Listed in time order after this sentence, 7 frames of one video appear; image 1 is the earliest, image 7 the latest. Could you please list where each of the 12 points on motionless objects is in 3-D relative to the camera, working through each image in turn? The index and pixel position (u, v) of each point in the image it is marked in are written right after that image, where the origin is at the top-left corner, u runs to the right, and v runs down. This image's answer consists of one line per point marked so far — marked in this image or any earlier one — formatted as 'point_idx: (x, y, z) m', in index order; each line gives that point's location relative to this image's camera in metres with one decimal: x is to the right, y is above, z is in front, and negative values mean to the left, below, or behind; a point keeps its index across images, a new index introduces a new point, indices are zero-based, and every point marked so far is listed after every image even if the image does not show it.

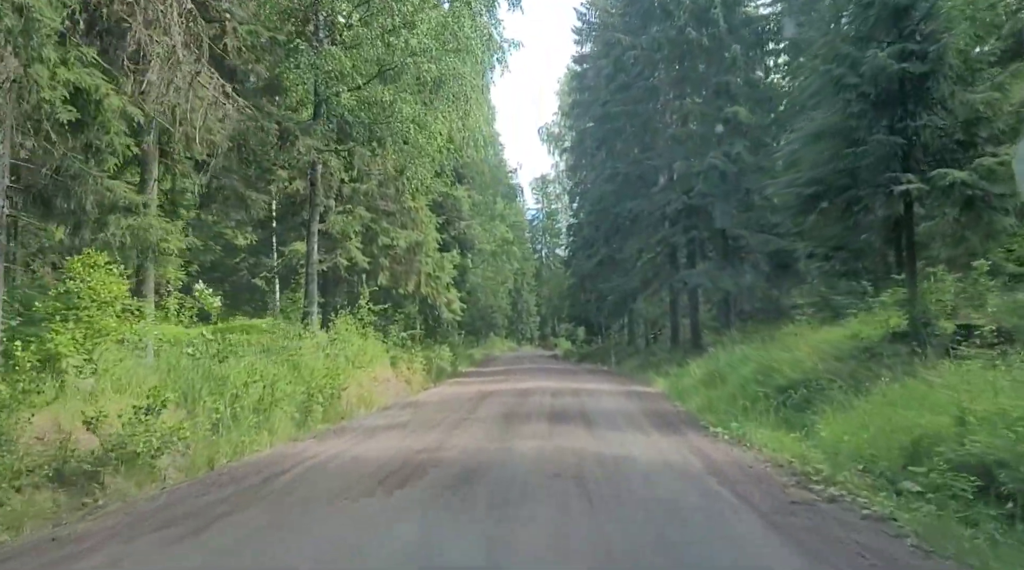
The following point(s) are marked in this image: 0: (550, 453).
0: (+0.4, -1.8, +9.0) m
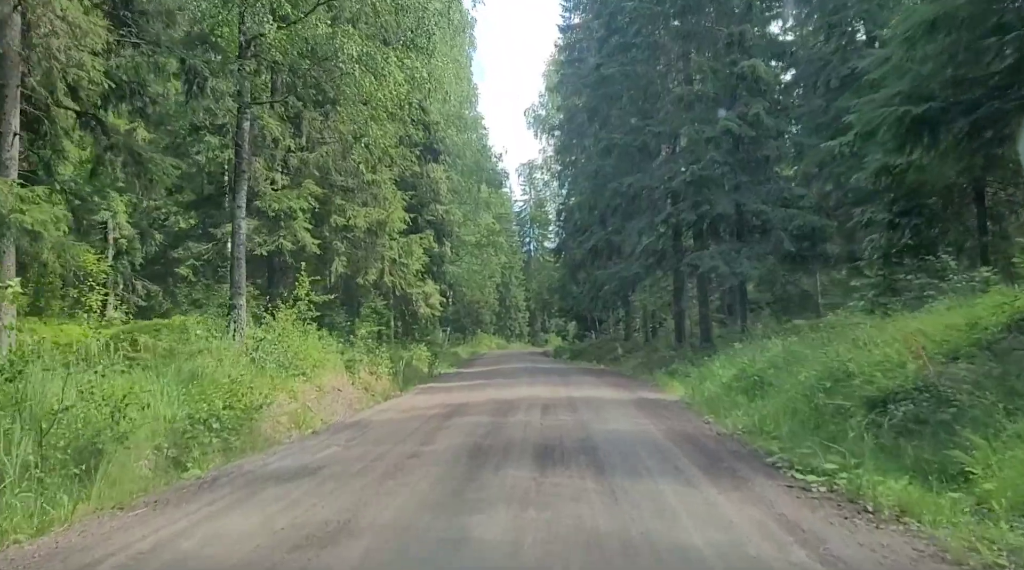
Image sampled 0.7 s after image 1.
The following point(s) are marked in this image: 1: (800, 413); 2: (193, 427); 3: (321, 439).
0: (+0.1, -1.6, +5.0) m
1: (+3.4, -1.5, +9.8) m
2: (-3.7, -1.6, +9.4) m
3: (-2.5, -2.0, +10.8) m
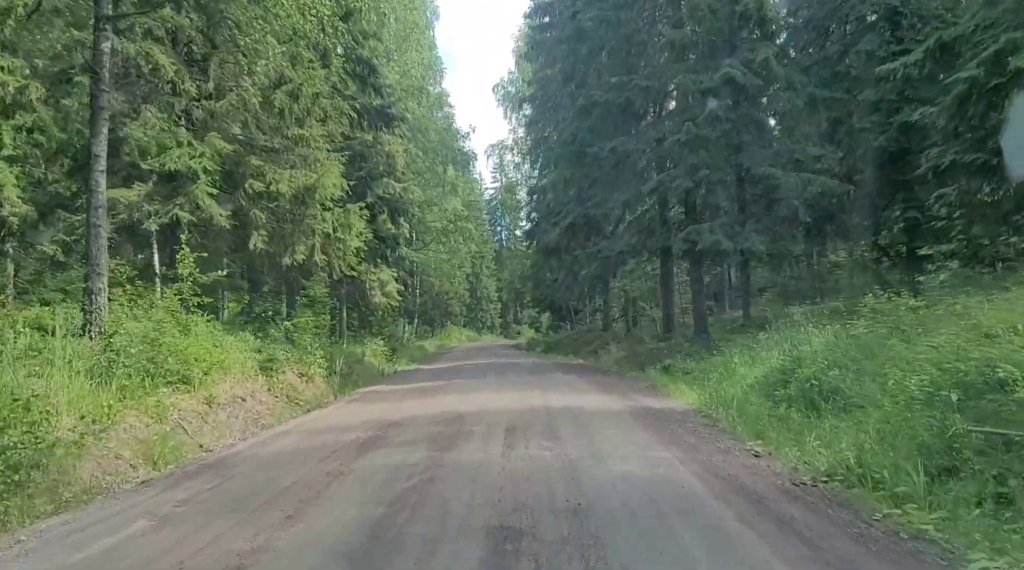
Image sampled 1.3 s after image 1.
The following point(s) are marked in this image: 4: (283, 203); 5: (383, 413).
0: (-0.1, -1.3, +1.0) m
1: (+3.0, -1.2, +5.9) m
2: (-4.1, -1.3, +5.2) m
3: (-3.0, -1.7, +6.7) m
4: (-4.8, +1.7, +17.4) m
5: (-1.9, -1.9, +12.3) m
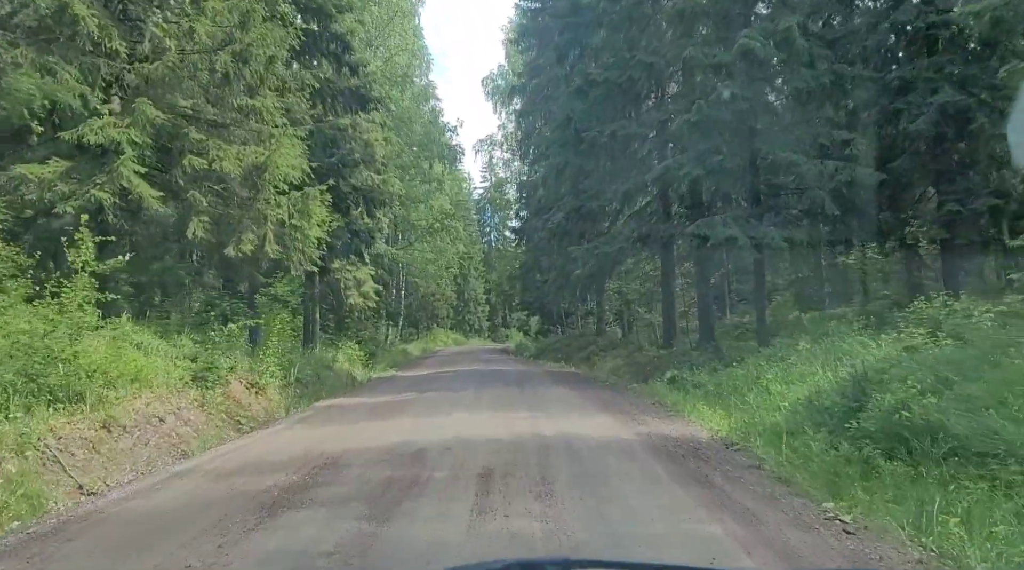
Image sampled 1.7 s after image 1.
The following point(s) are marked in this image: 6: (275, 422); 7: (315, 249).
0: (-0.2, -1.2, -1.5) m
1: (+2.9, -1.1, +3.4) m
2: (-4.2, -1.2, +2.7) m
3: (-3.1, -1.6, +4.2) m
4: (-5.1, +1.8, +14.8) m
5: (-2.1, -1.8, +9.8) m
6: (-4.0, -2.3, +14.3) m
7: (-4.1, +0.8, +17.4) m
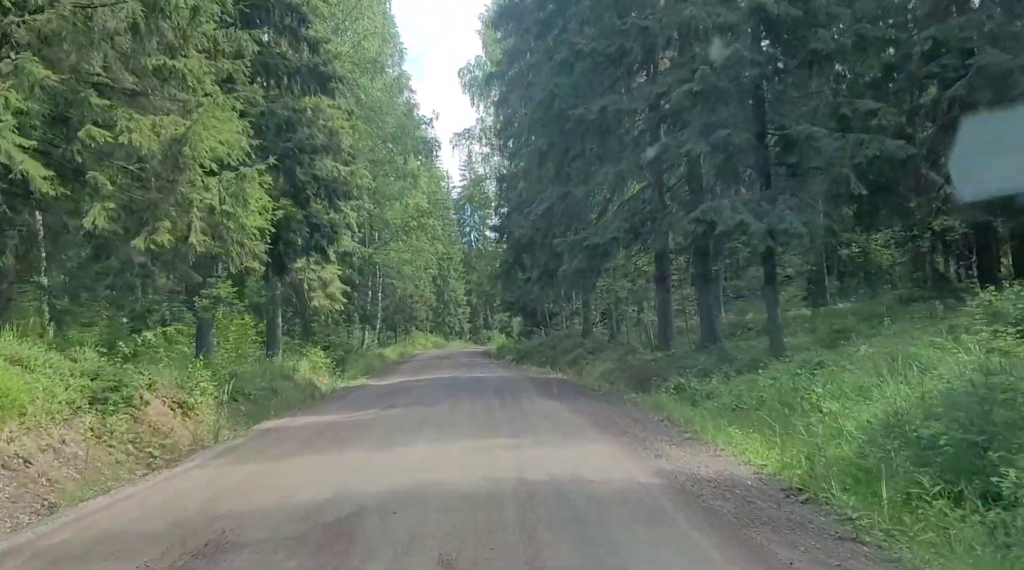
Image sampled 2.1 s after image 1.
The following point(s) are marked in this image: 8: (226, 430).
0: (-0.2, -1.1, -4.0) m
1: (+2.8, -1.0, +1.1) m
2: (-4.3, -1.2, +0.2) m
3: (-3.2, -1.6, +1.7) m
4: (-5.4, +1.8, +12.3) m
5: (-2.3, -1.8, +7.3) m
6: (-4.3, -2.3, +11.8) m
7: (-4.6, +0.8, +14.9) m
8: (-4.6, -2.3, +13.2) m
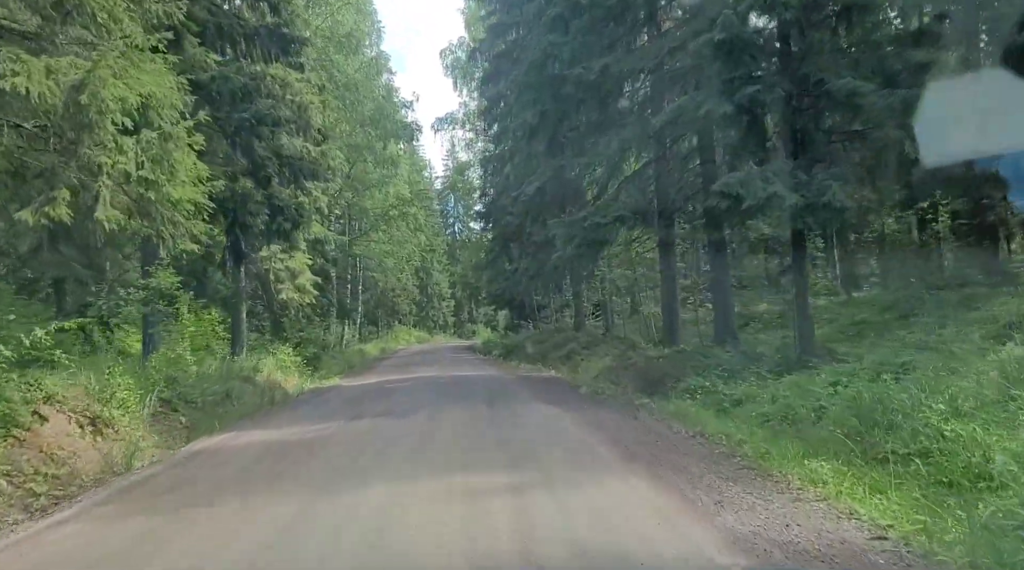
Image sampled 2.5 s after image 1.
0: (0.0, -1.0, -6.4) m
1: (+2.9, -0.9, -1.3) m
2: (-4.2, -1.1, -2.3) m
3: (-3.1, -1.5, -0.8) m
4: (-5.5, +2.0, +9.7) m
5: (-2.3, -1.6, +4.8) m
6: (-4.3, -2.1, +9.3) m
7: (-4.7, +1.0, +12.4) m
8: (-4.7, -2.1, +10.8) m
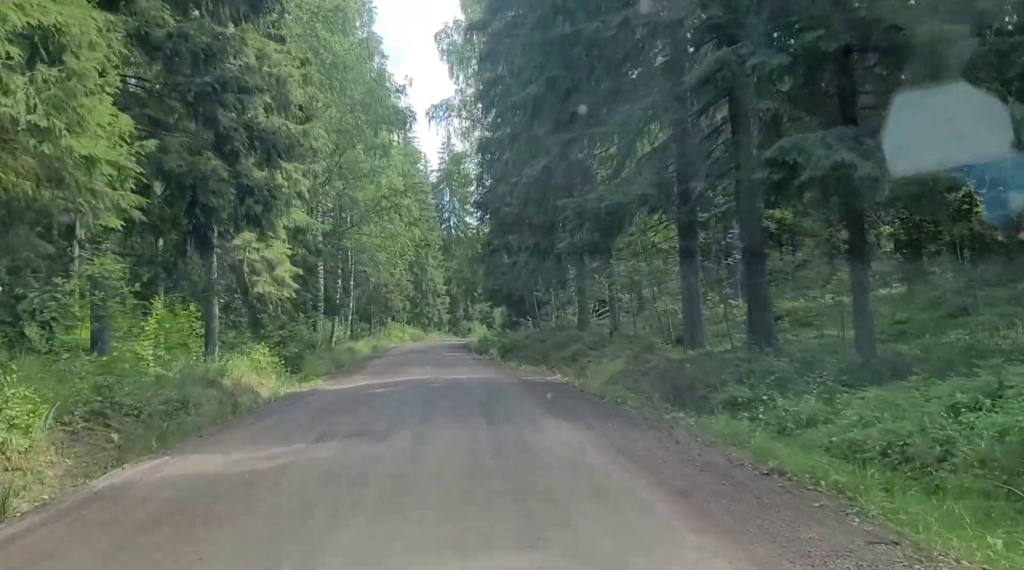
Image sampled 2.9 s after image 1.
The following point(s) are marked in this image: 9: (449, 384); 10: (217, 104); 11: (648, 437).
0: (+0.2, -0.9, -8.7) m
1: (+3.1, -0.8, -3.7) m
2: (-4.0, -1.0, -4.7) m
3: (-3.0, -1.4, -3.2) m
4: (-5.5, +2.1, +7.3) m
5: (-2.2, -1.5, +2.4) m
6: (-4.3, -2.0, +6.9) m
7: (-4.6, +1.1, +9.9) m
8: (-4.6, -2.0, +8.3) m
9: (-1.6, -2.4, +19.7) m
10: (-5.9, +3.6, +16.6) m
11: (+1.6, -1.8, +9.7) m
